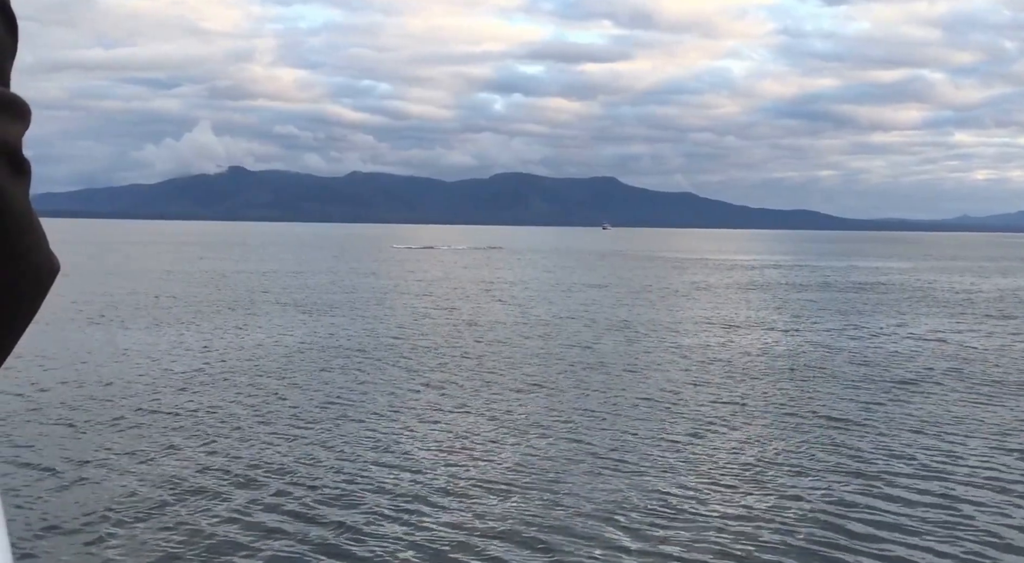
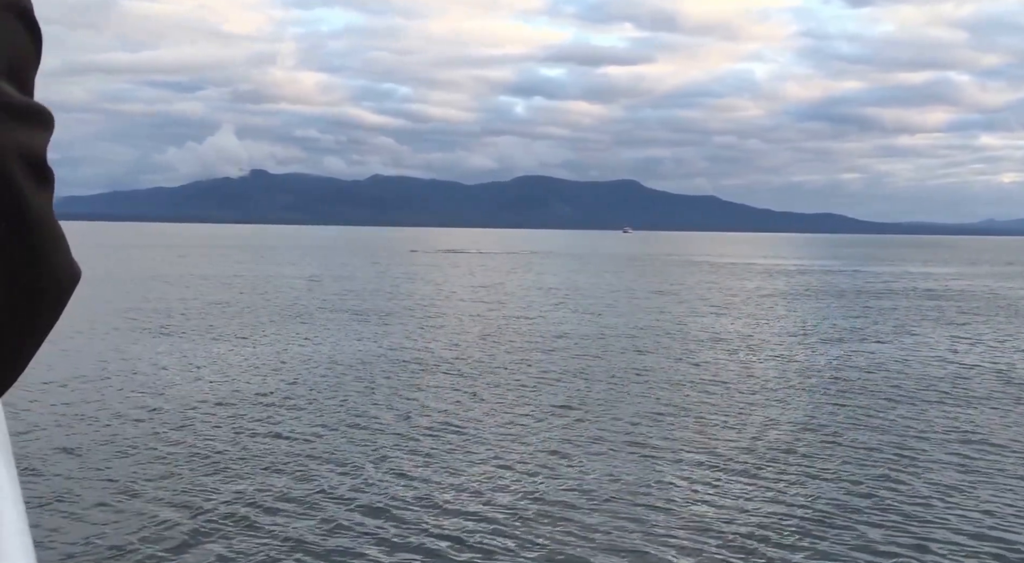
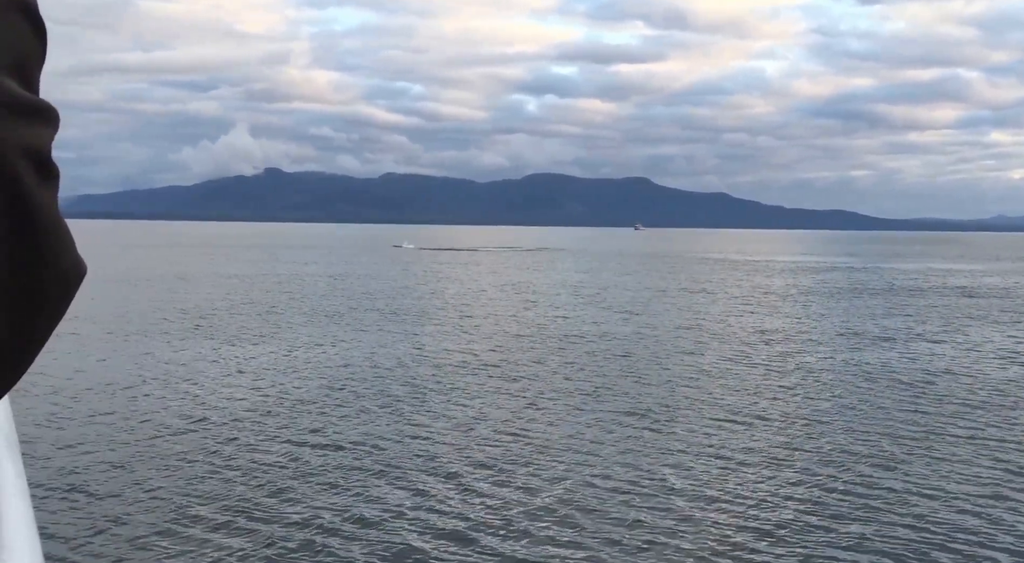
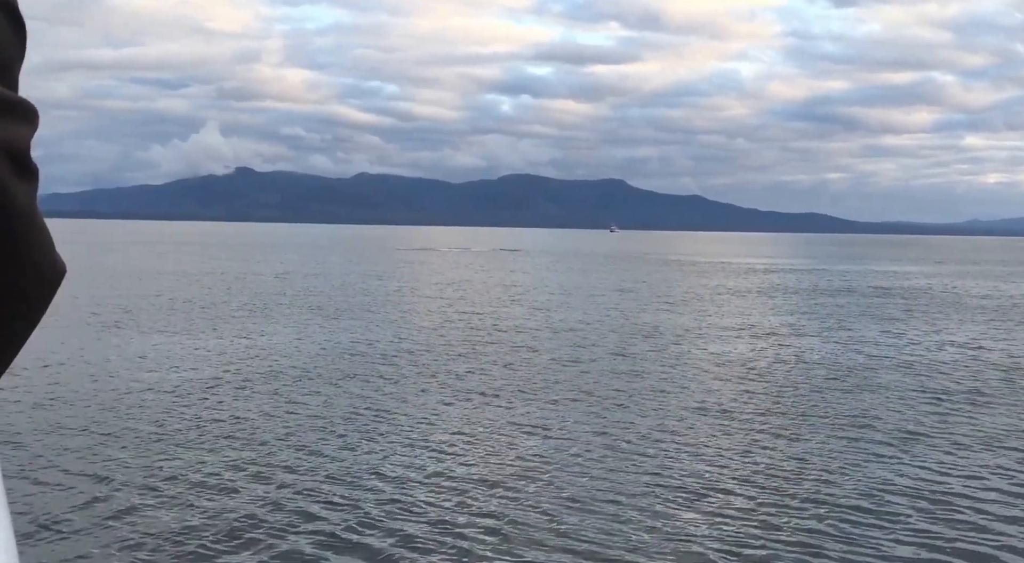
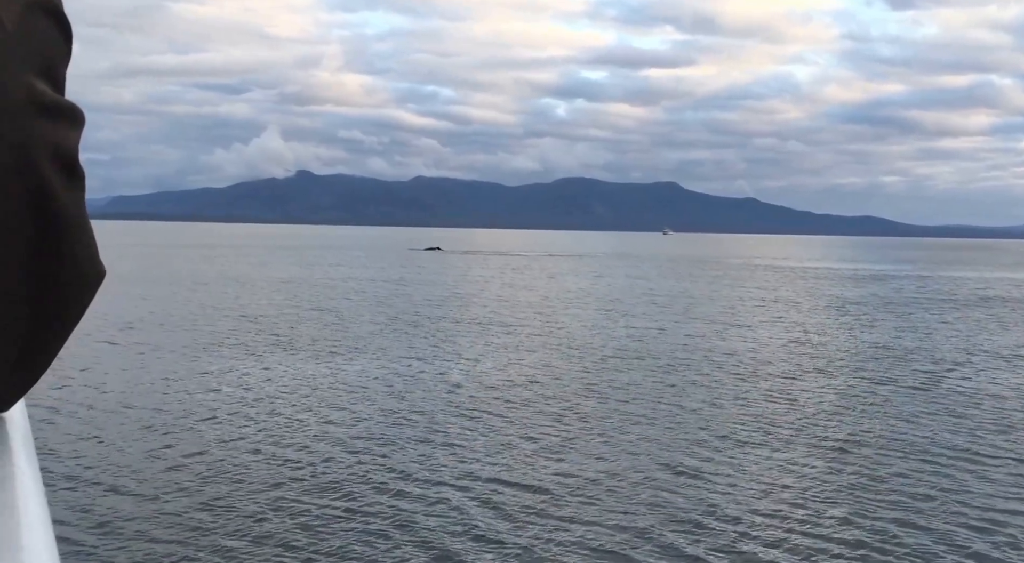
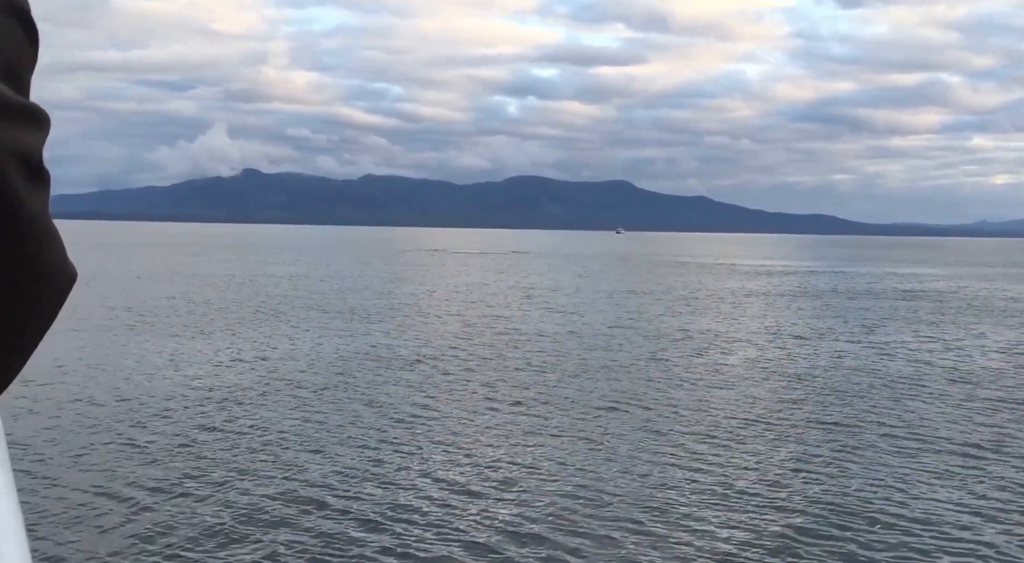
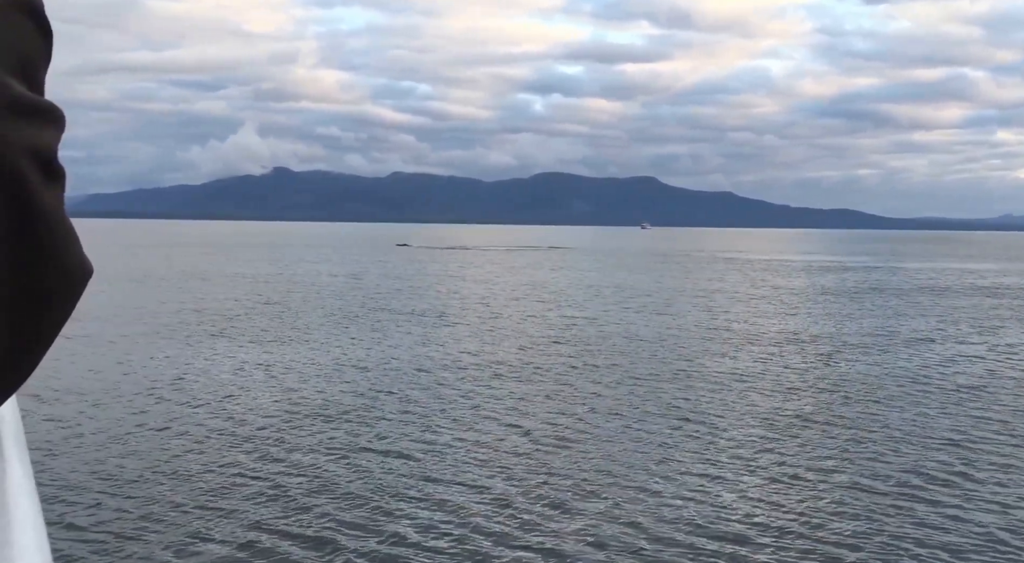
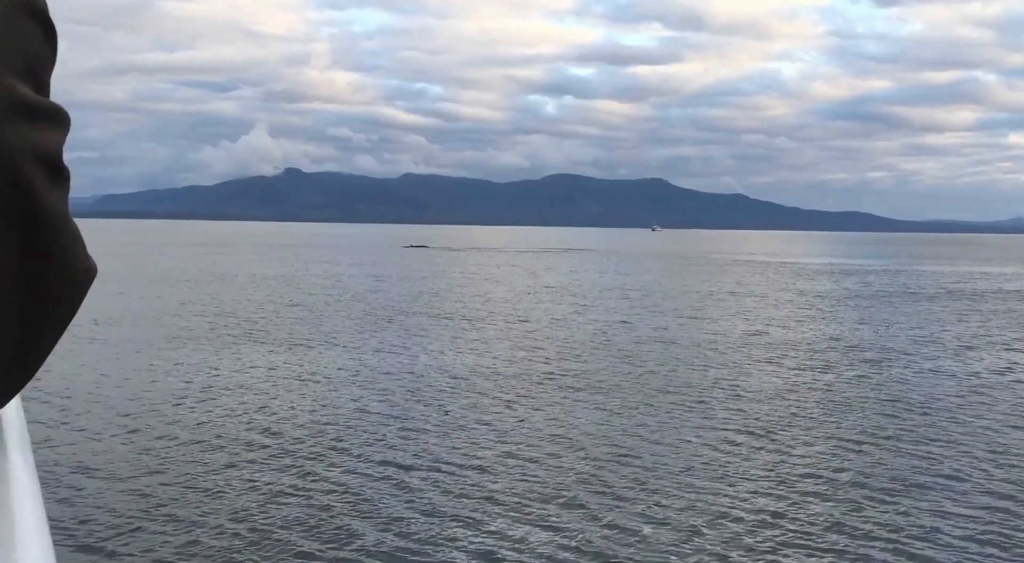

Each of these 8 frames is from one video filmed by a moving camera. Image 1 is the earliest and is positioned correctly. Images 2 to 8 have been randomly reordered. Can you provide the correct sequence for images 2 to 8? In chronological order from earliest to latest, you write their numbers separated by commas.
4, 6, 2, 3, 7, 8, 5
